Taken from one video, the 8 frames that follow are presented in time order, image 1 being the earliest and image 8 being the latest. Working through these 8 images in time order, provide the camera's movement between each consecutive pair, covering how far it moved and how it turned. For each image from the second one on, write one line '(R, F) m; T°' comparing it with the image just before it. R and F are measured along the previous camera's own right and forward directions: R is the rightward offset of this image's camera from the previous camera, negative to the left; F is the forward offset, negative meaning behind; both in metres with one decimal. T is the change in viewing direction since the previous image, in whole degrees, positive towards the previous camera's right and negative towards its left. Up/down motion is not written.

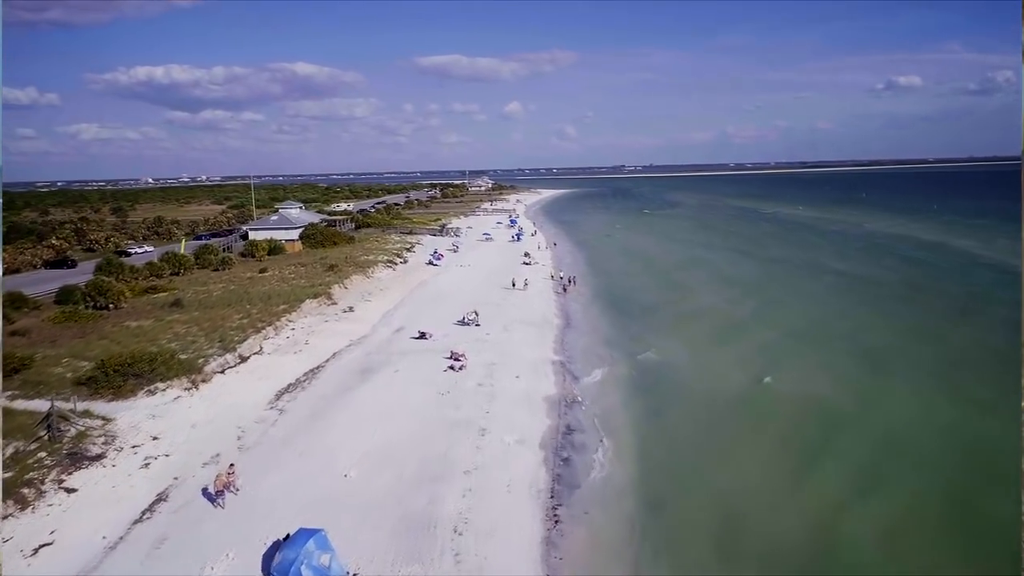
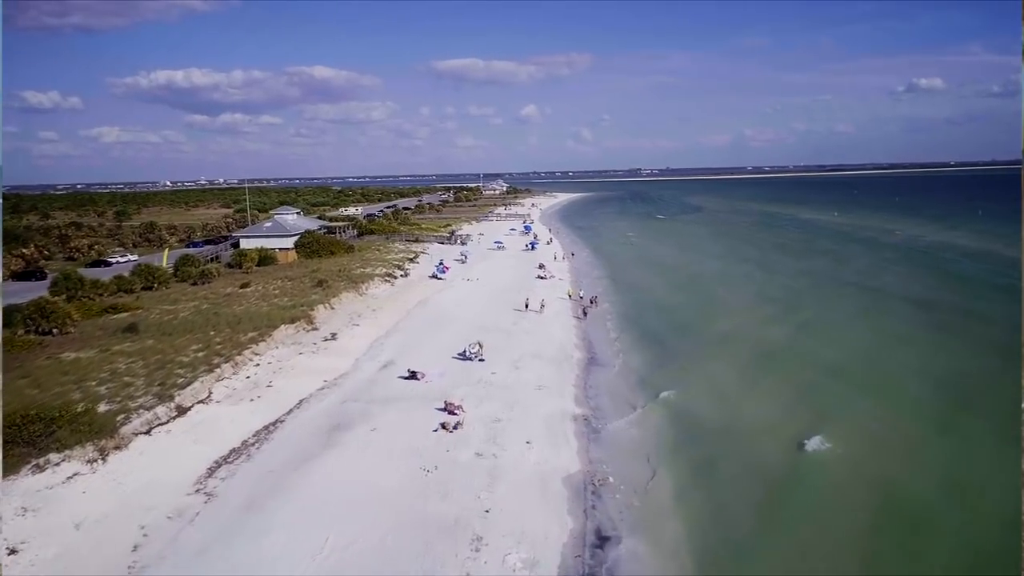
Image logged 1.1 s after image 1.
(+0.1, +5.2) m; -1°
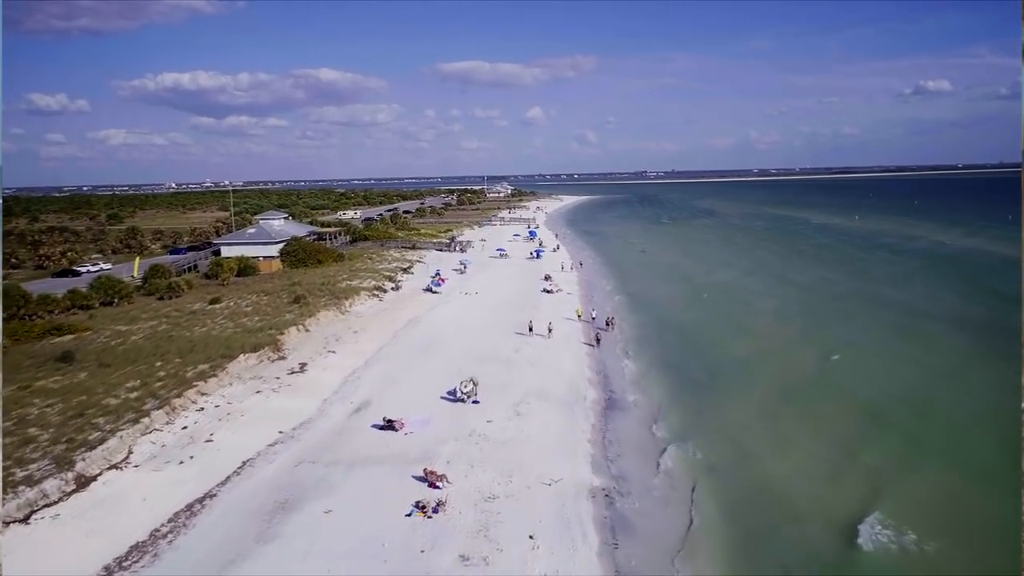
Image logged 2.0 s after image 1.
(+0.1, +4.4) m; 0°
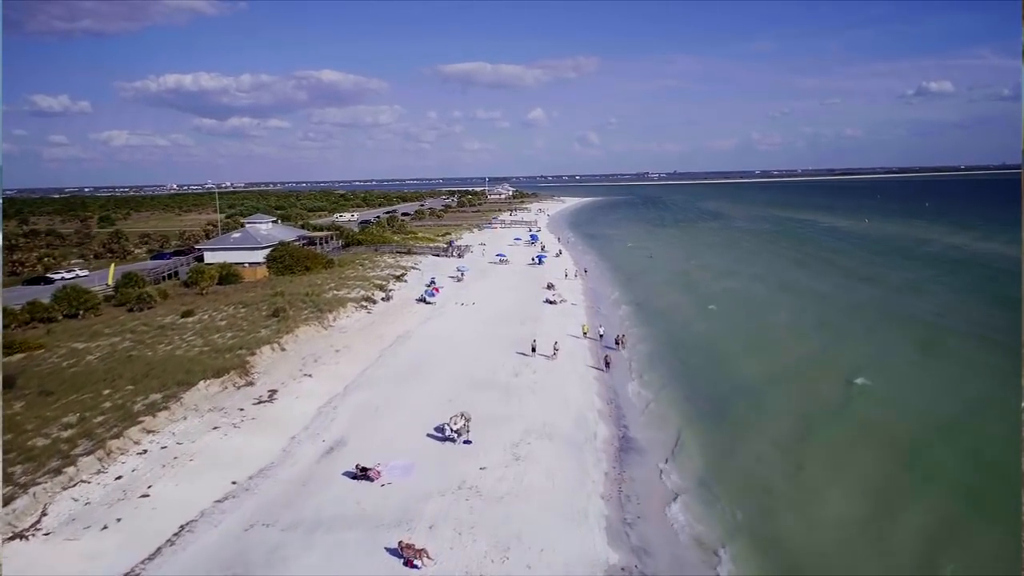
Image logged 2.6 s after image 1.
(+0.1, +2.9) m; 0°
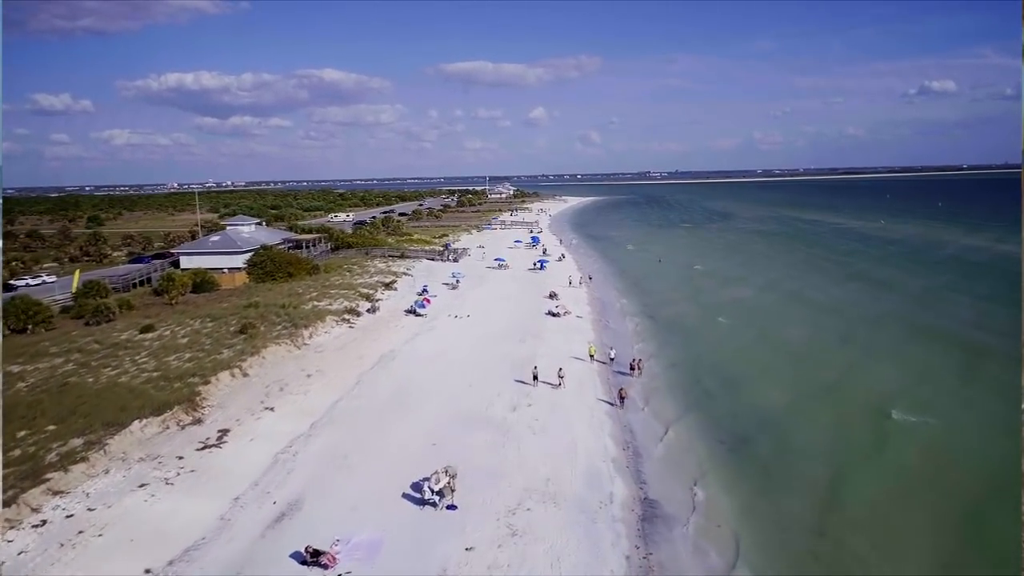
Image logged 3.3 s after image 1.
(+0.1, +3.5) m; 0°
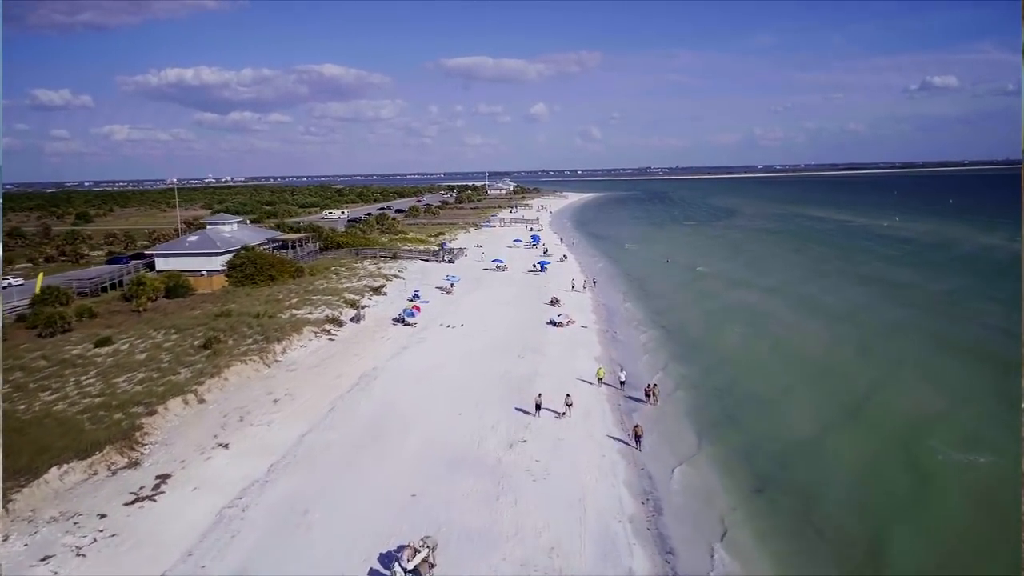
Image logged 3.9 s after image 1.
(+0.1, +3.0) m; 0°
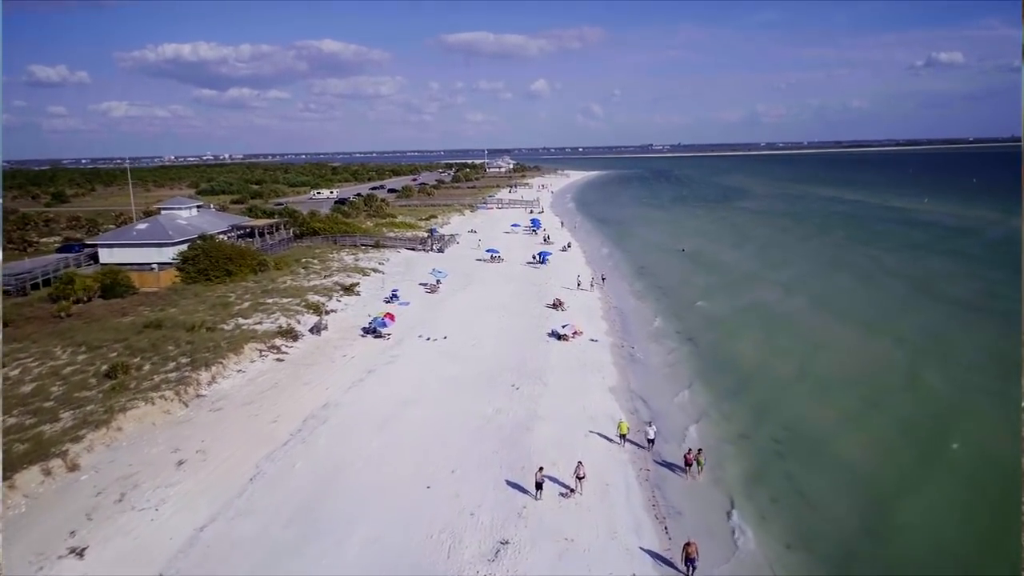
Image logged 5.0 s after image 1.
(+0.2, +5.4) m; 0°
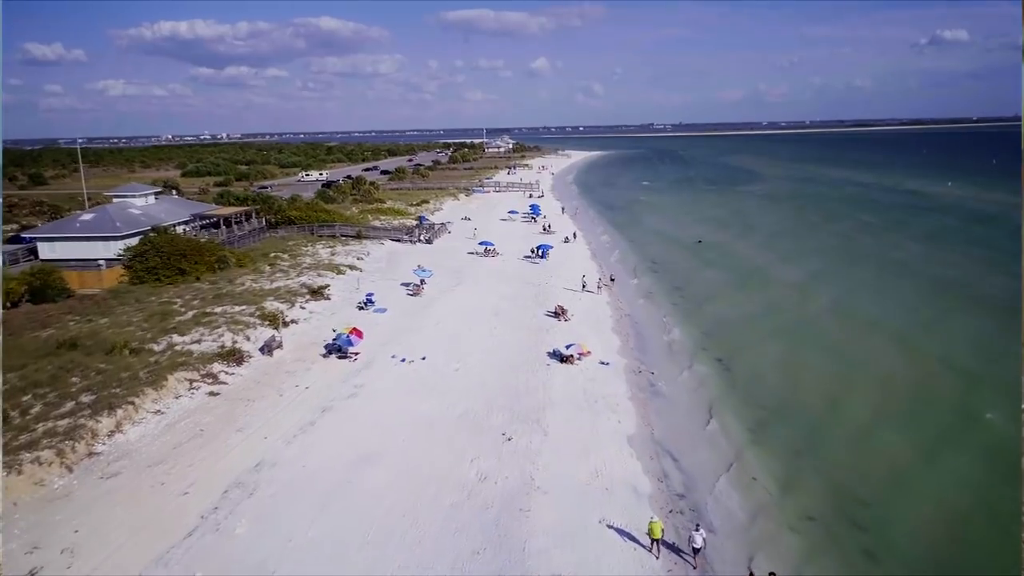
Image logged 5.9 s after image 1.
(+0.2, +4.4) m; 0°
